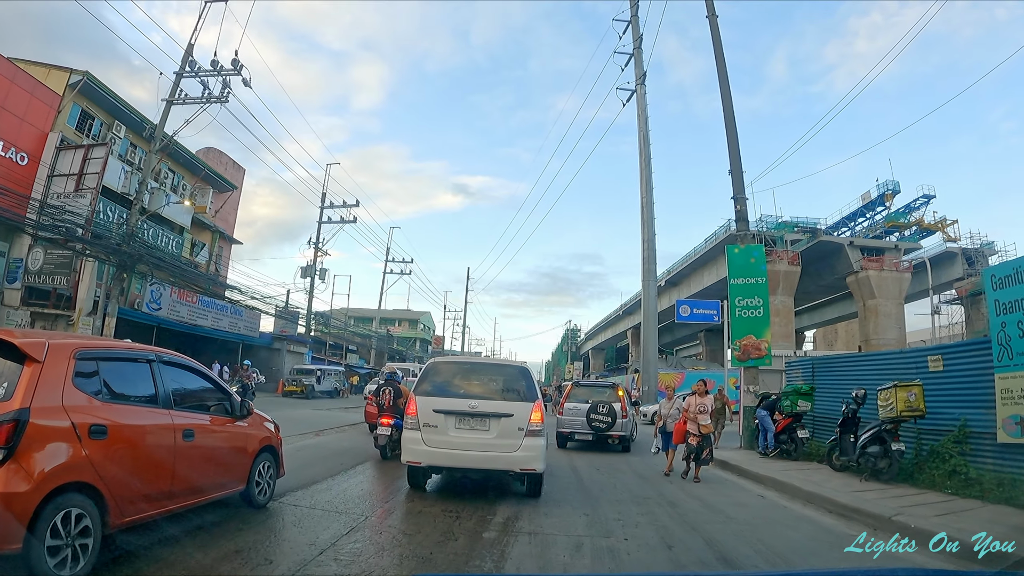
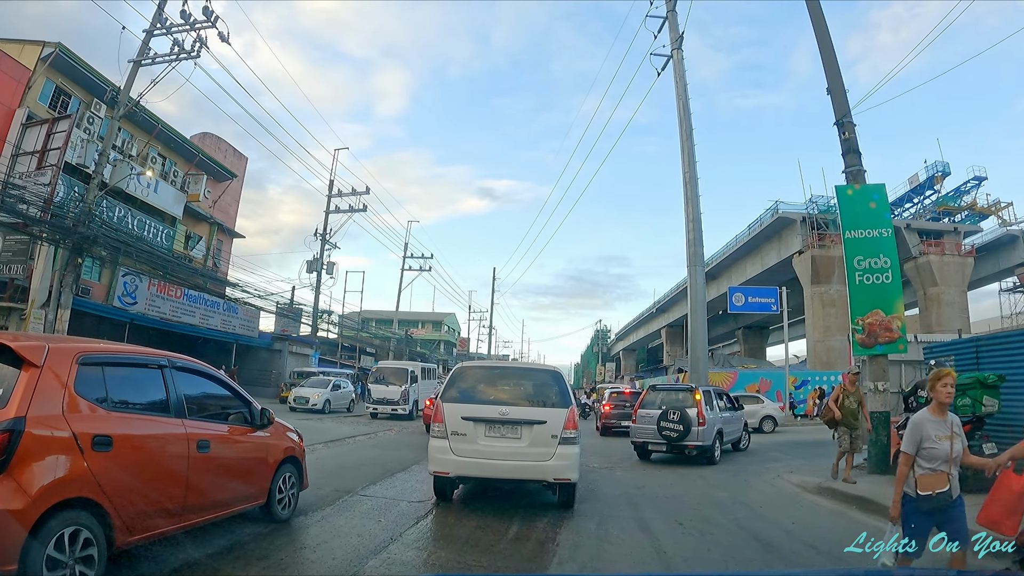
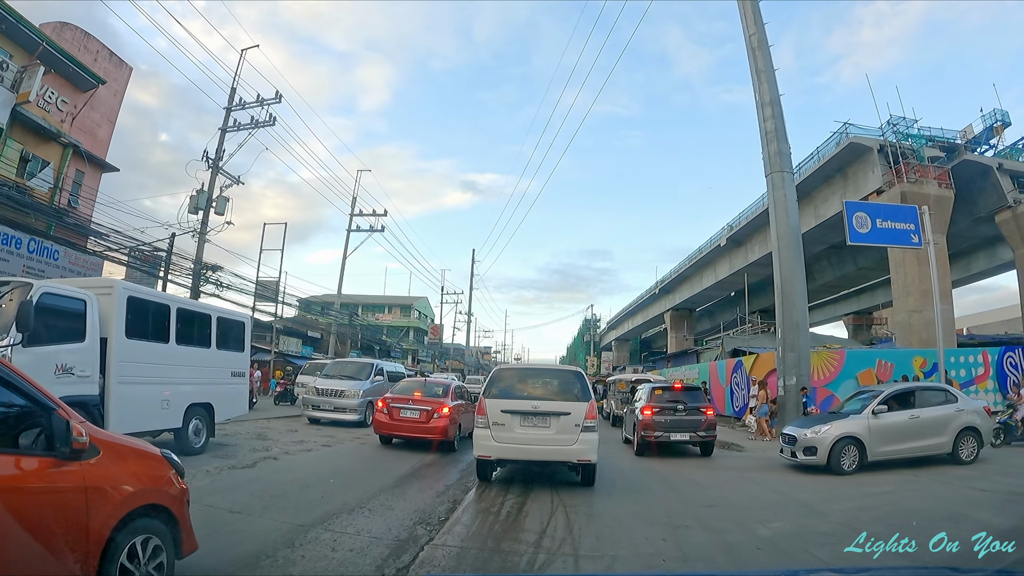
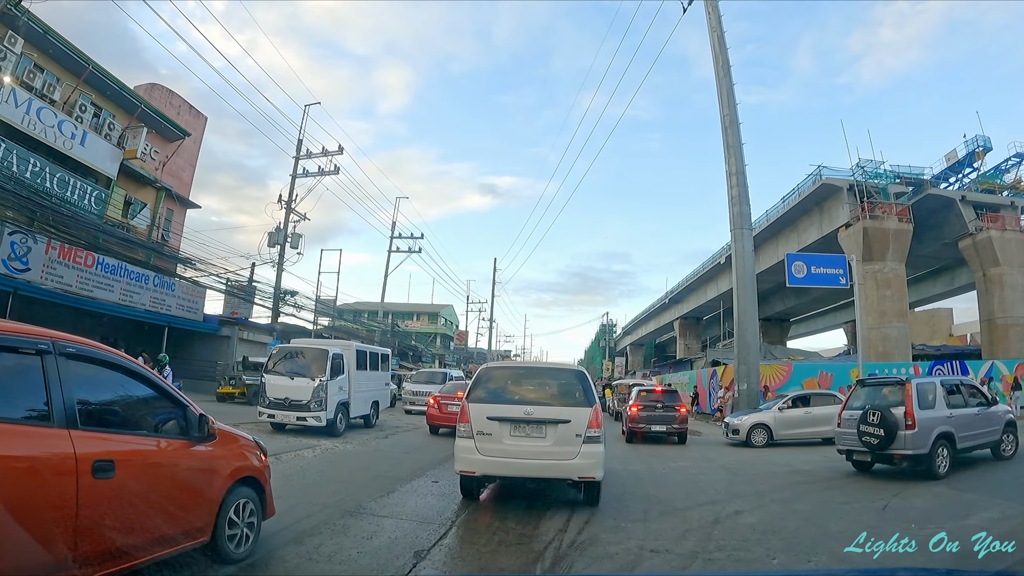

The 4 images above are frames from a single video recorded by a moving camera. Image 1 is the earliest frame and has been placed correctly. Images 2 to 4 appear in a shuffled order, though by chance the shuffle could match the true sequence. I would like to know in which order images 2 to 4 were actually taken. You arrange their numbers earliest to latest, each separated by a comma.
2, 4, 3
